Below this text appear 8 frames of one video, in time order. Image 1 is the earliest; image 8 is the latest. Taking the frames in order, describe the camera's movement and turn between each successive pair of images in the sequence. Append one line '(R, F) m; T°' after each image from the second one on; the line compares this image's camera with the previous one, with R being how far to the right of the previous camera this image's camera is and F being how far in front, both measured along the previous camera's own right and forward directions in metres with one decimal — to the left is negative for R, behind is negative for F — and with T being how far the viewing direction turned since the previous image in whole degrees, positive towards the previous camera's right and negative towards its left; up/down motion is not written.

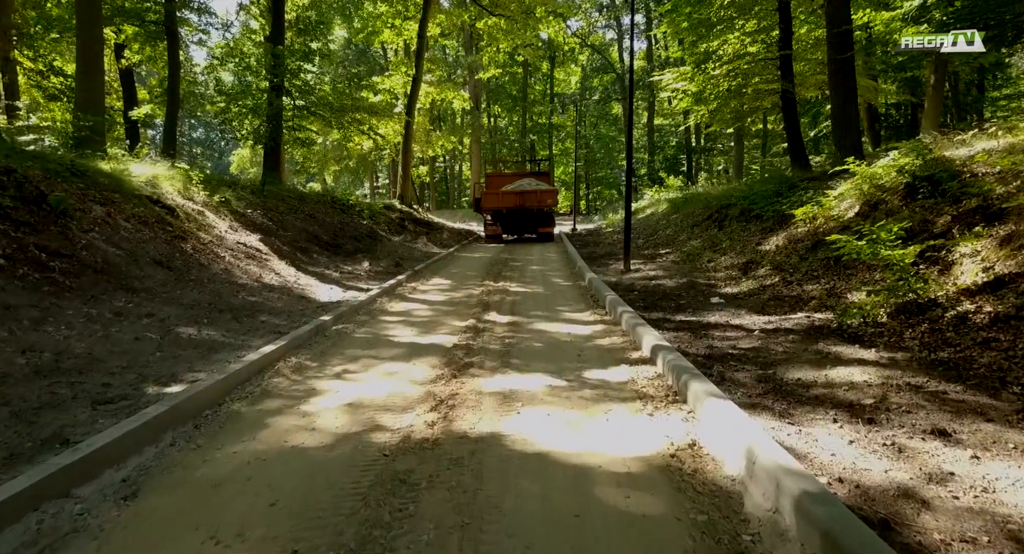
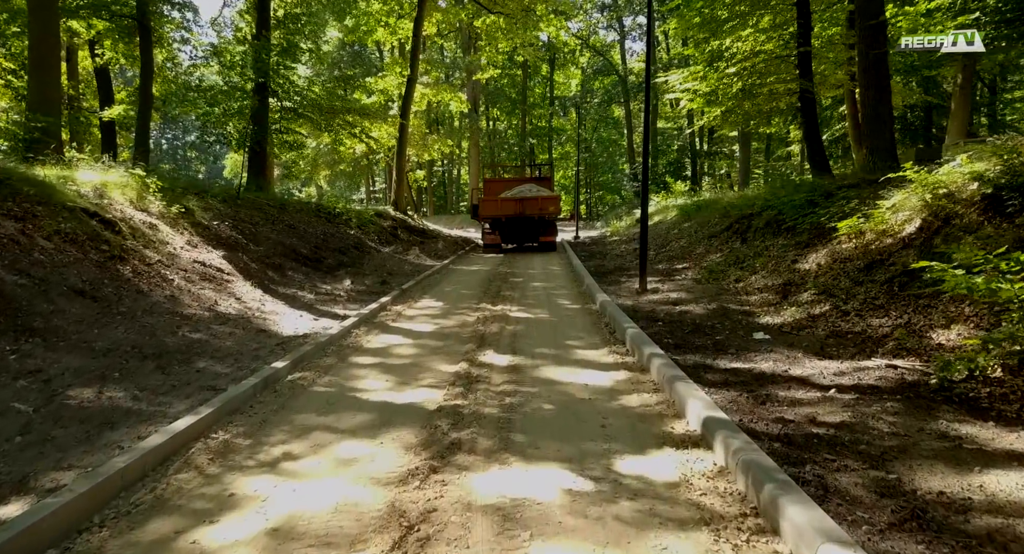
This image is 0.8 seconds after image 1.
(0.0, +1.5) m; 0°
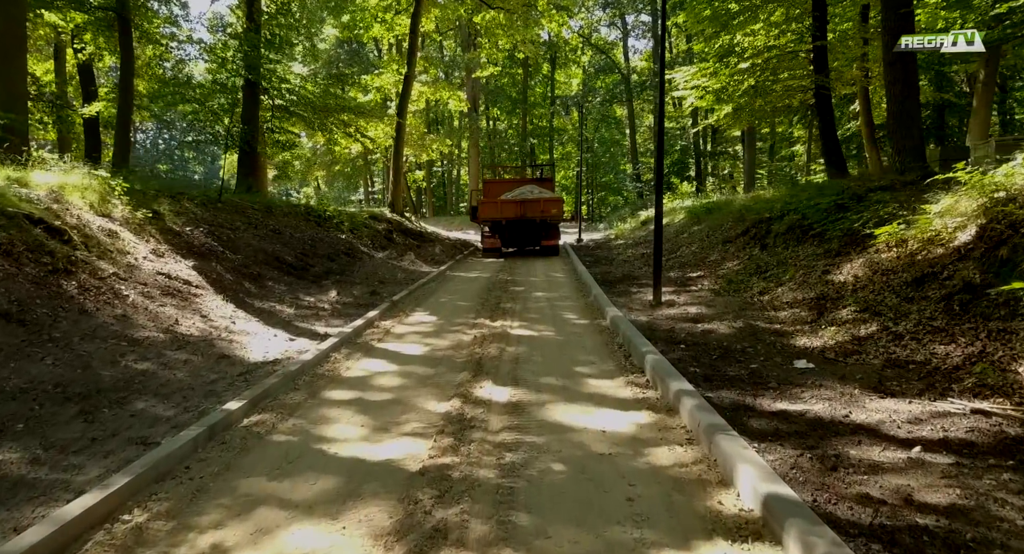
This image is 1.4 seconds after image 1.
(0.0, +1.0) m; 0°
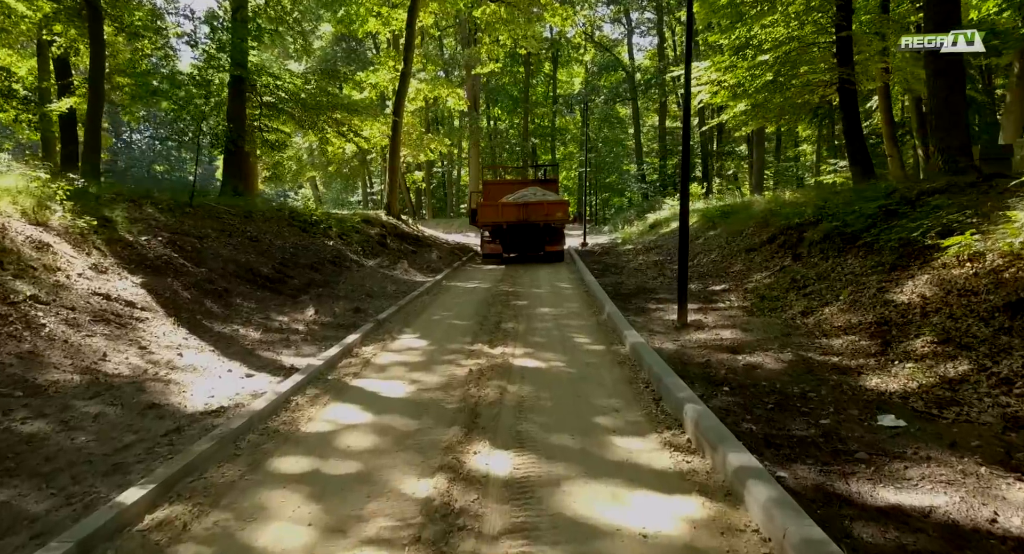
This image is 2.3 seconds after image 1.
(0.0, +1.4) m; 0°
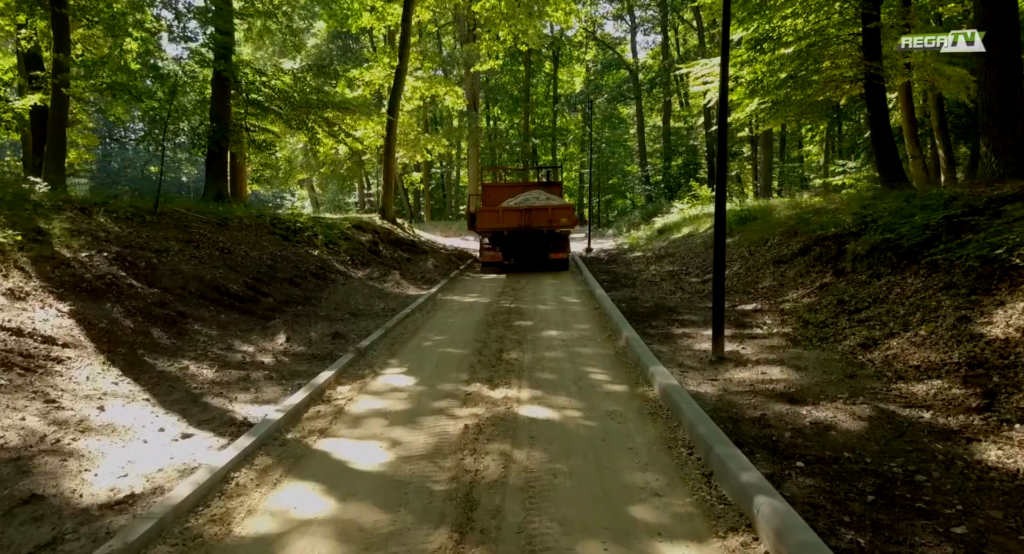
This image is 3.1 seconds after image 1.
(0.0, +1.4) m; 0°
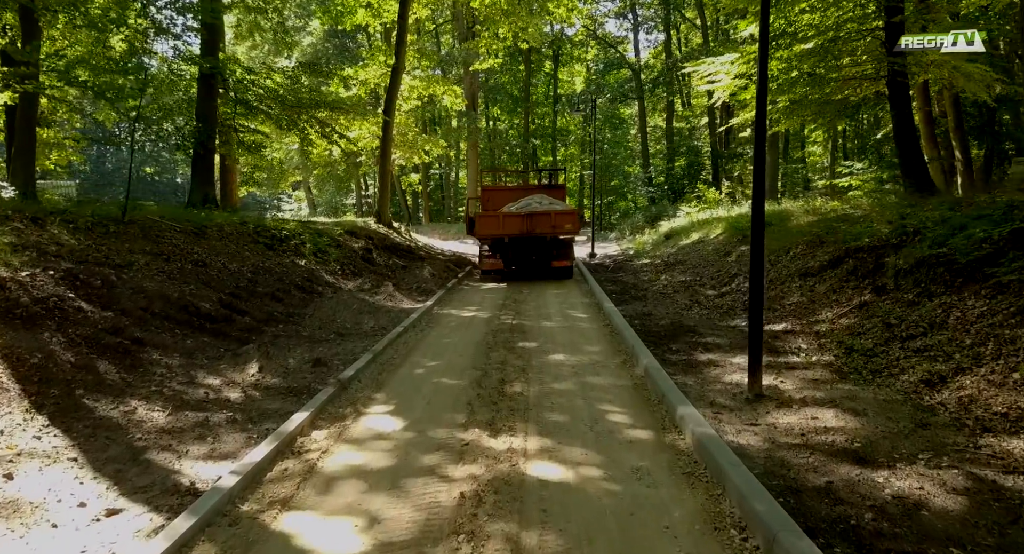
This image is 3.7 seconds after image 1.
(0.0, +1.0) m; 0°
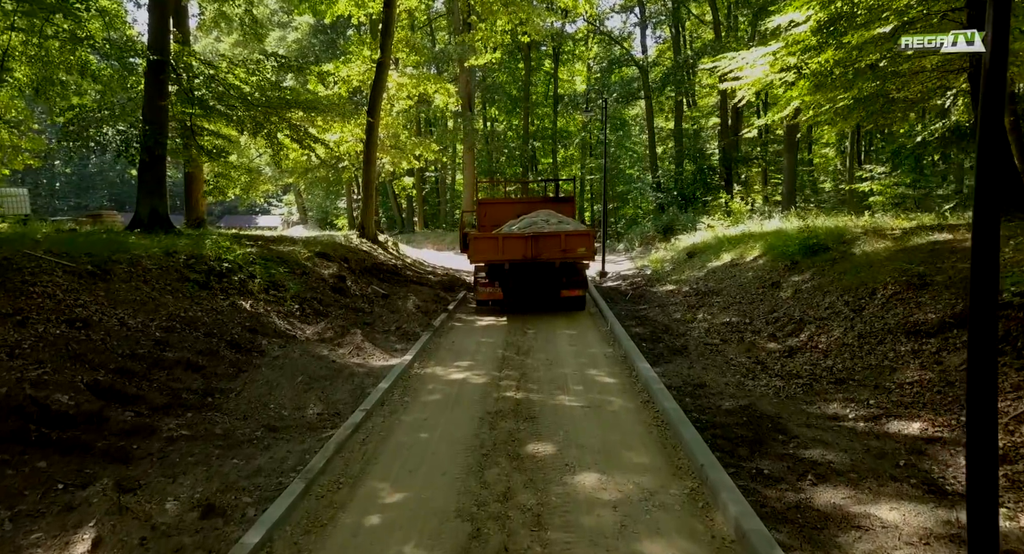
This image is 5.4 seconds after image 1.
(-0.1, +3.0) m; 0°
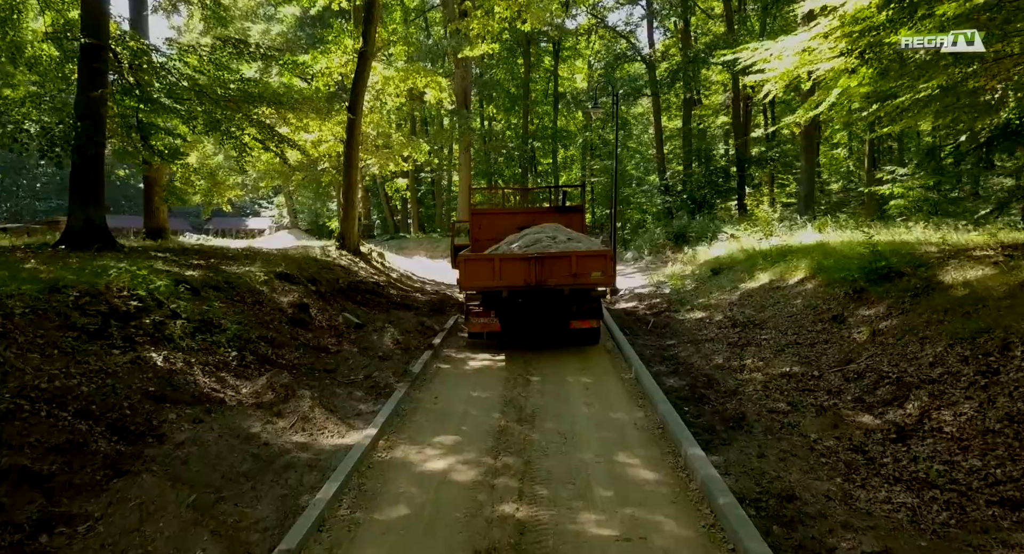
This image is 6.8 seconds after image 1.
(0.0, +2.7) m; 0°
